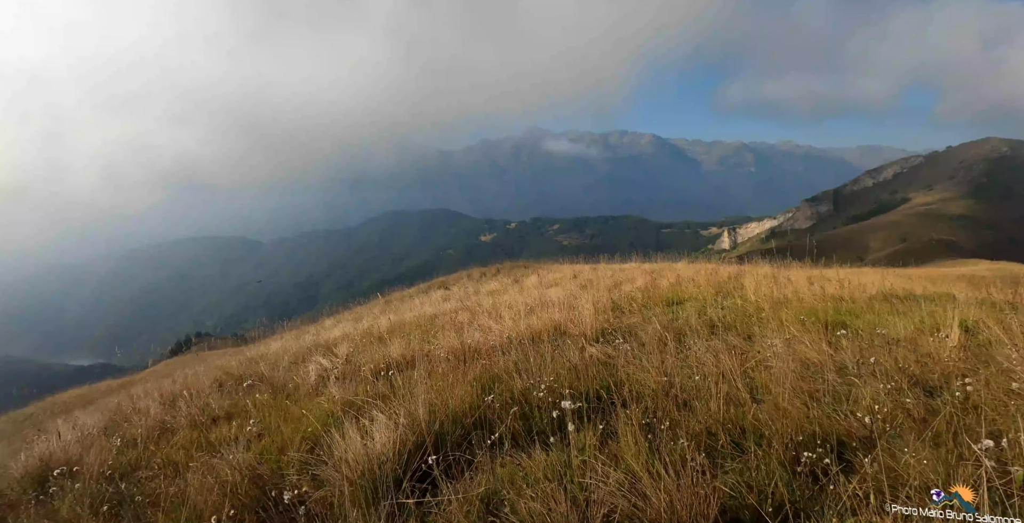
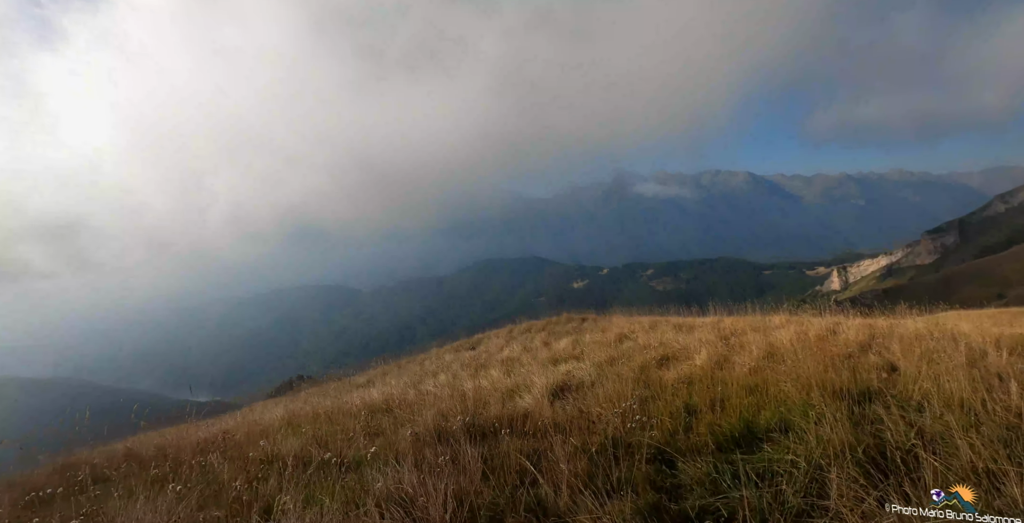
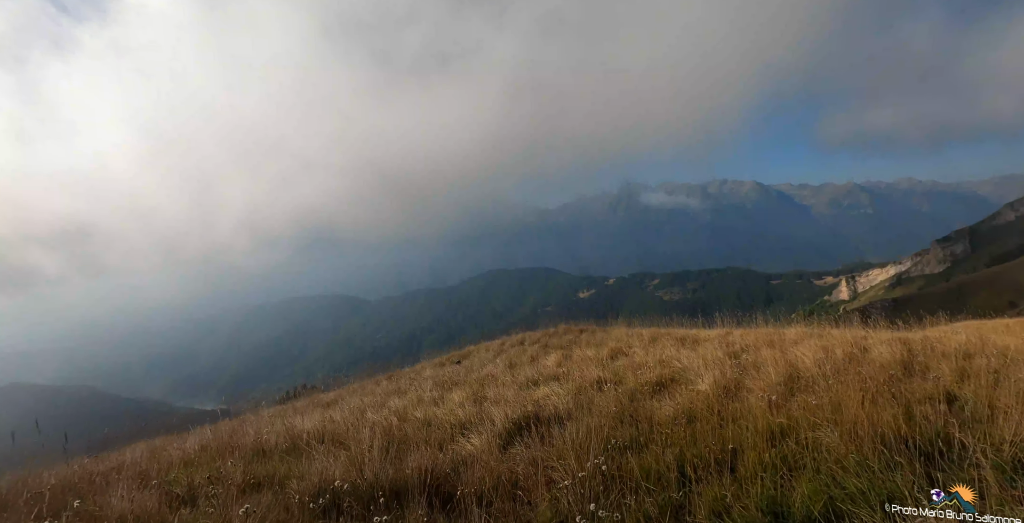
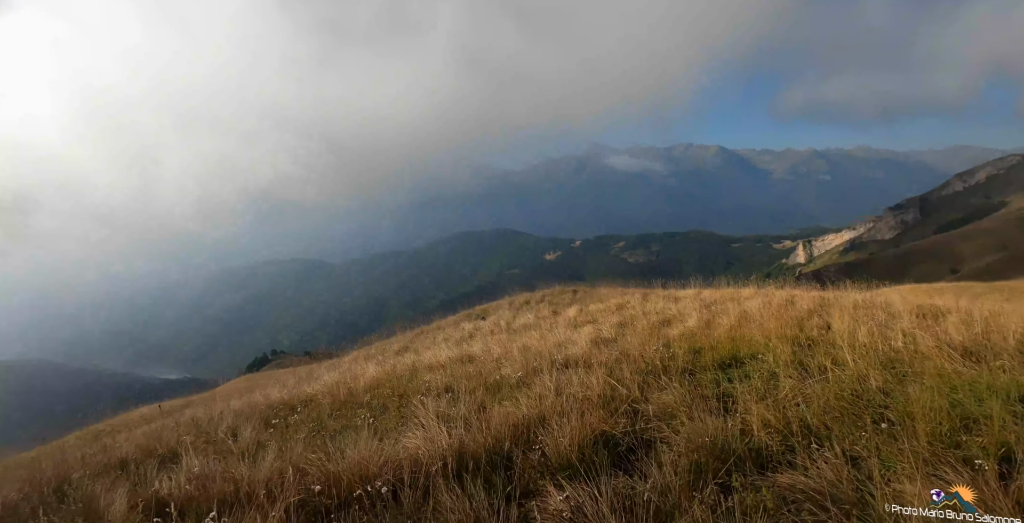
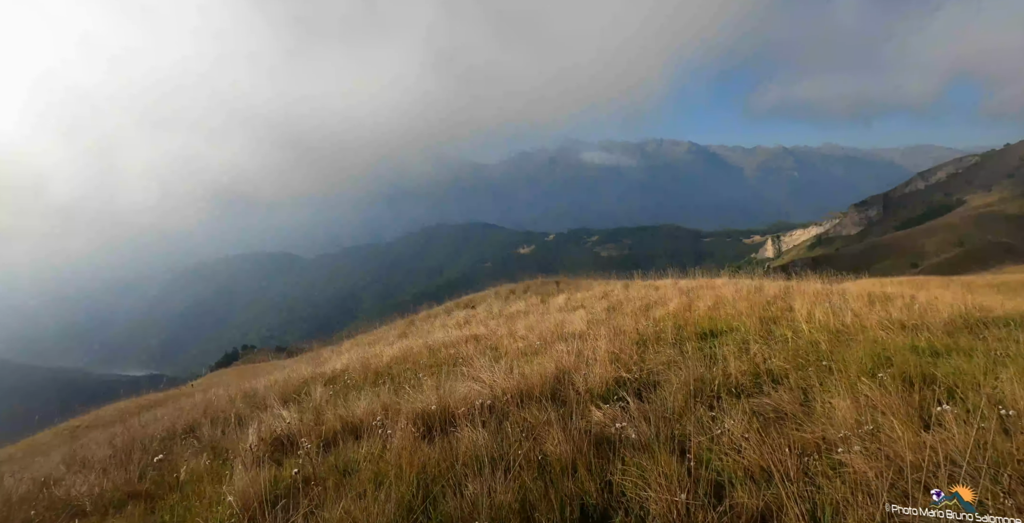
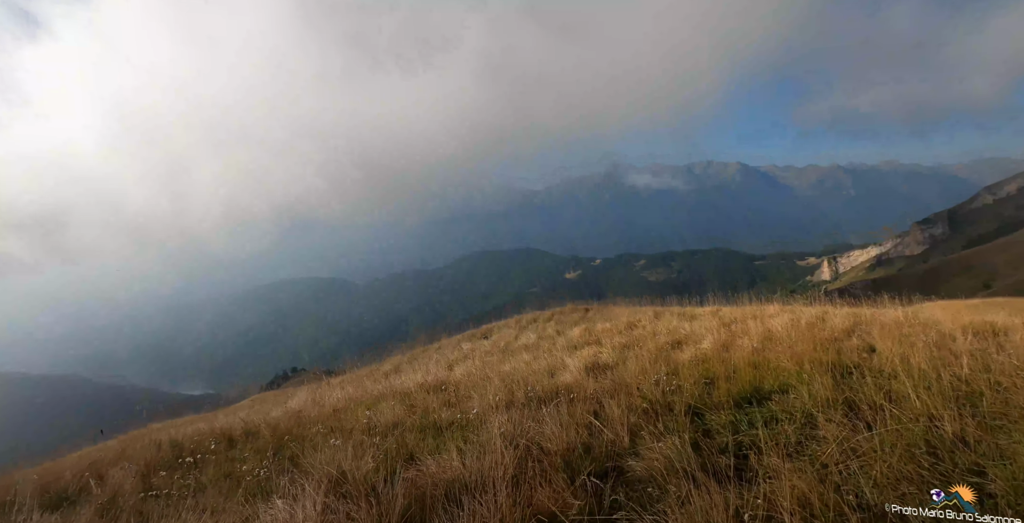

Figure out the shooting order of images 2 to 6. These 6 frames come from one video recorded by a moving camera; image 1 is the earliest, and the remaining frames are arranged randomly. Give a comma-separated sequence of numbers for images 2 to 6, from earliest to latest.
5, 4, 6, 2, 3
